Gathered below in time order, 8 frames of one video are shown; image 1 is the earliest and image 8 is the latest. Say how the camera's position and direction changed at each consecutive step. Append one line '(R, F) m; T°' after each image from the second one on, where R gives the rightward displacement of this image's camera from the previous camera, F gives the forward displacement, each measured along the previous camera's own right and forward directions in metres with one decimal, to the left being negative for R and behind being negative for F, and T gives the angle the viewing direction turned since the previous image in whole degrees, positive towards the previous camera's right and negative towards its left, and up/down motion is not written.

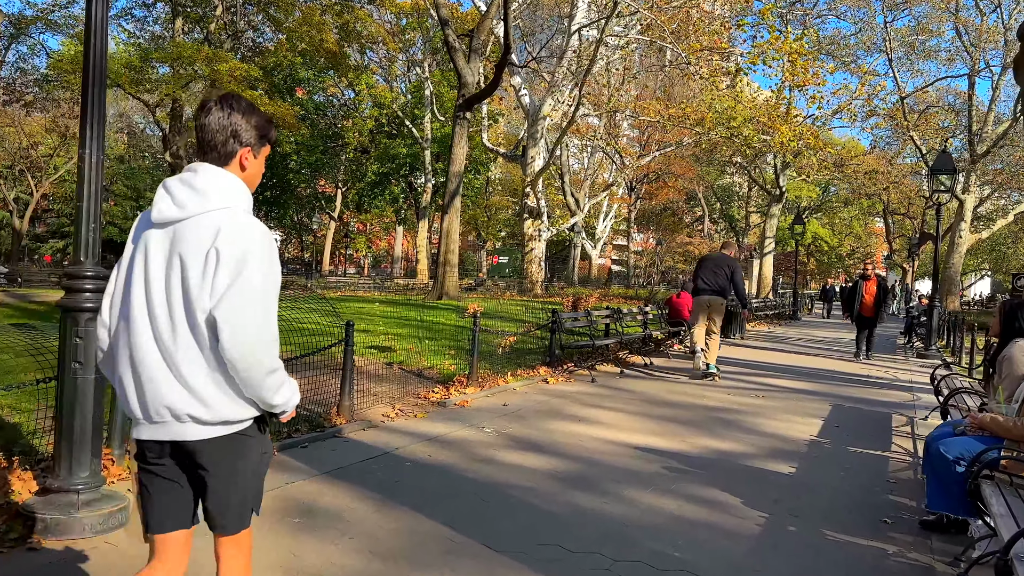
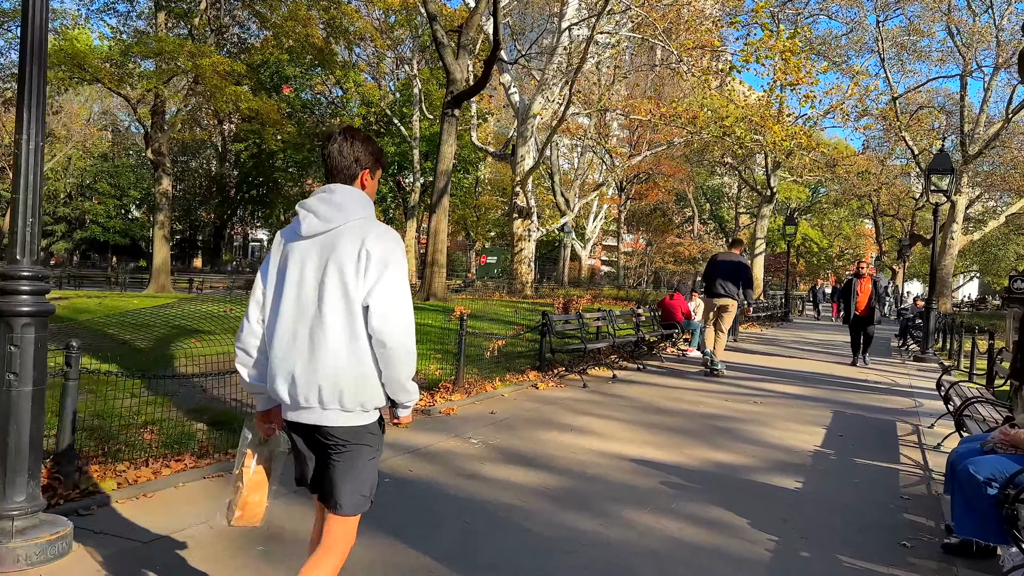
(0.0, +0.4) m; +1°
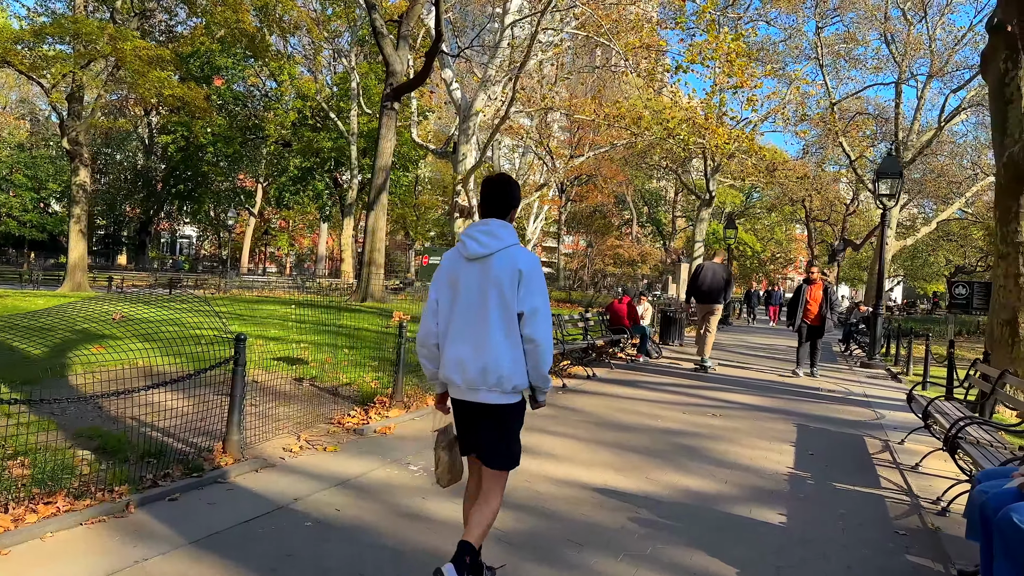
(-0.1, +0.7) m; +4°
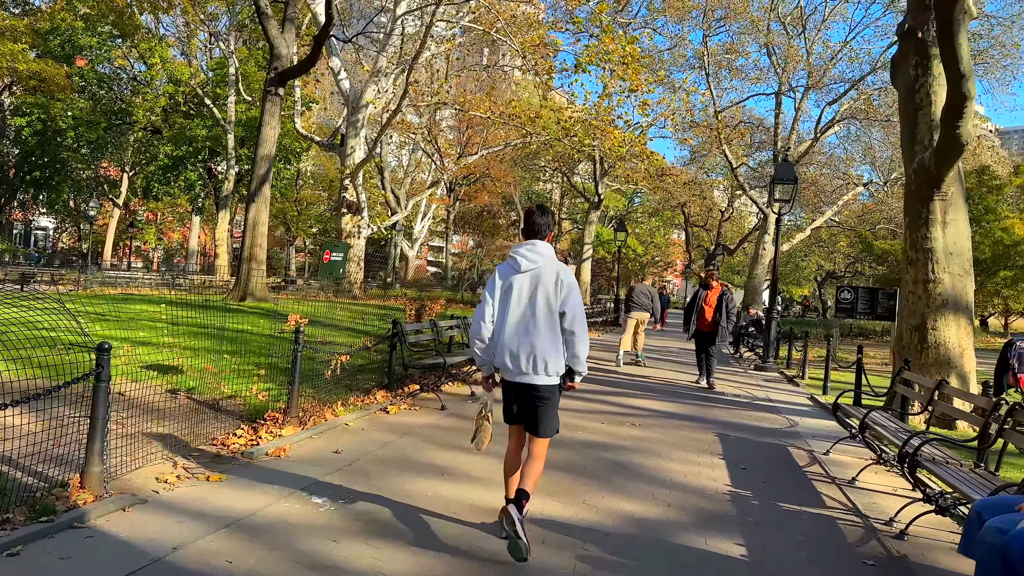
(-0.2, +0.7) m; +8°
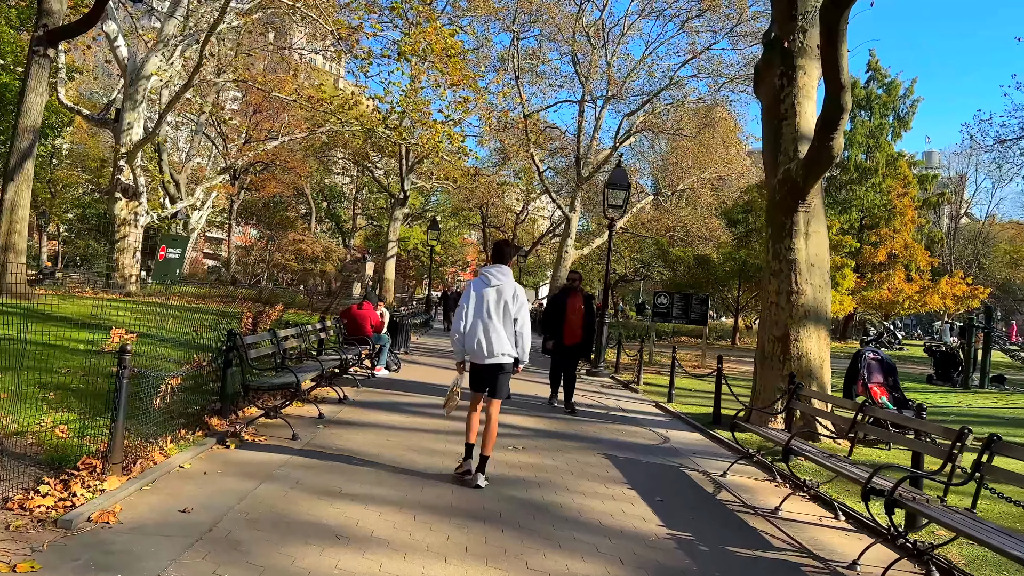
(-0.7, +1.0) m; +15°
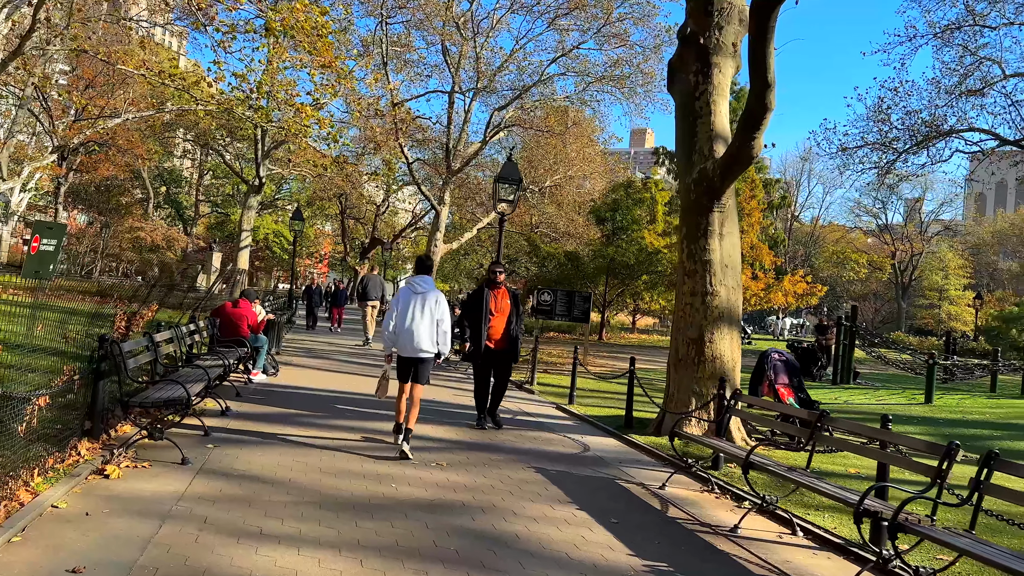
(-0.5, +0.6) m; +10°
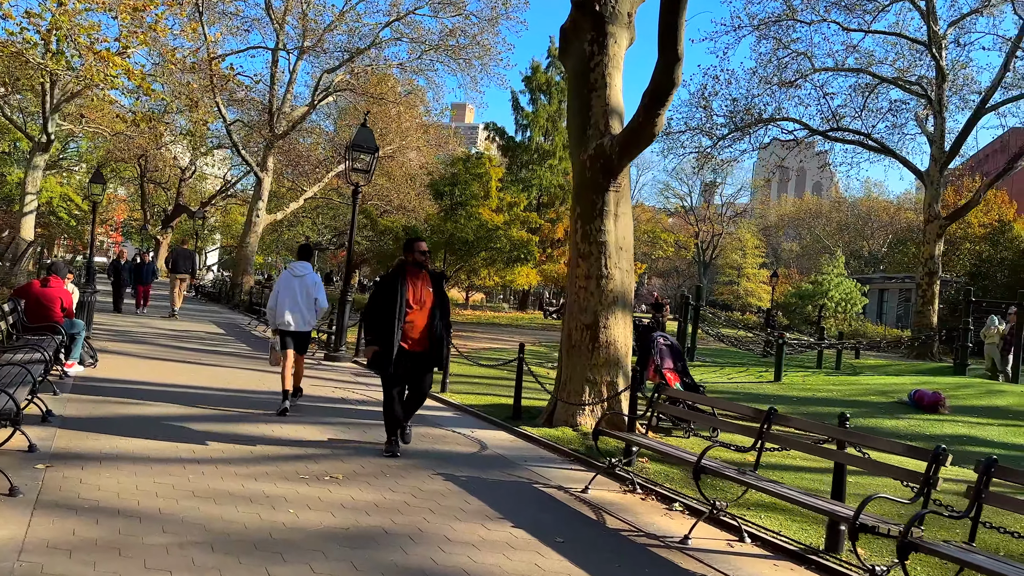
(-0.6, +0.8) m; +13°
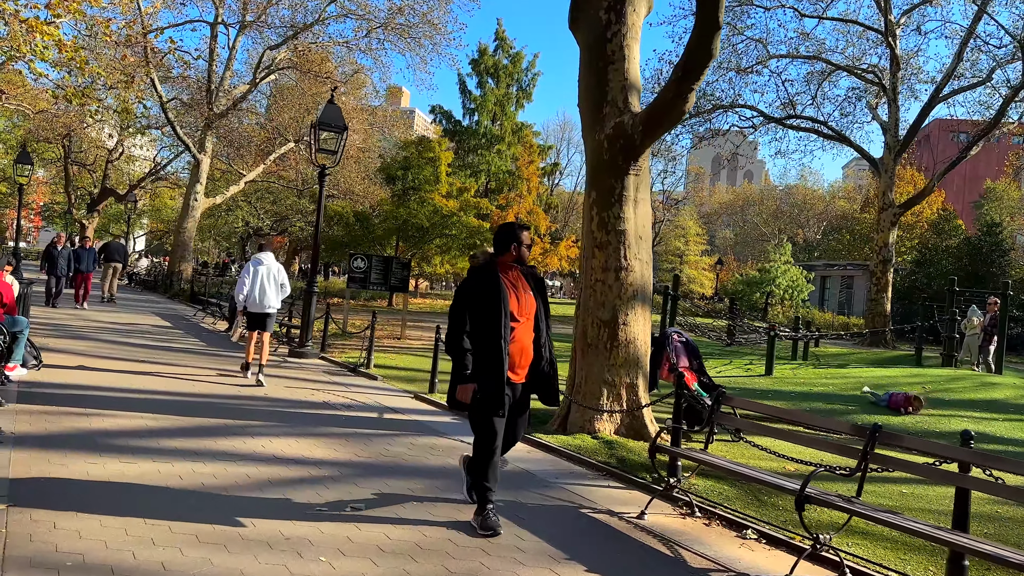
(-0.7, +0.8) m; +4°
